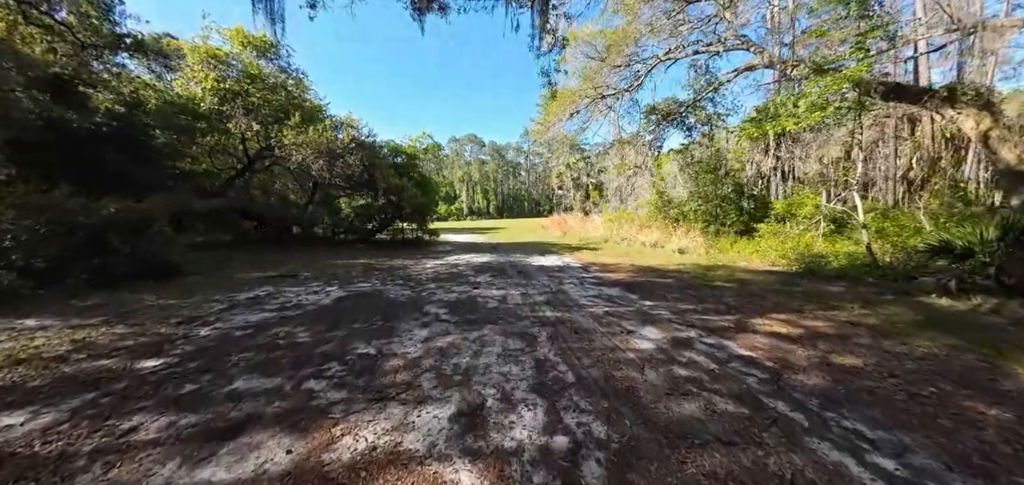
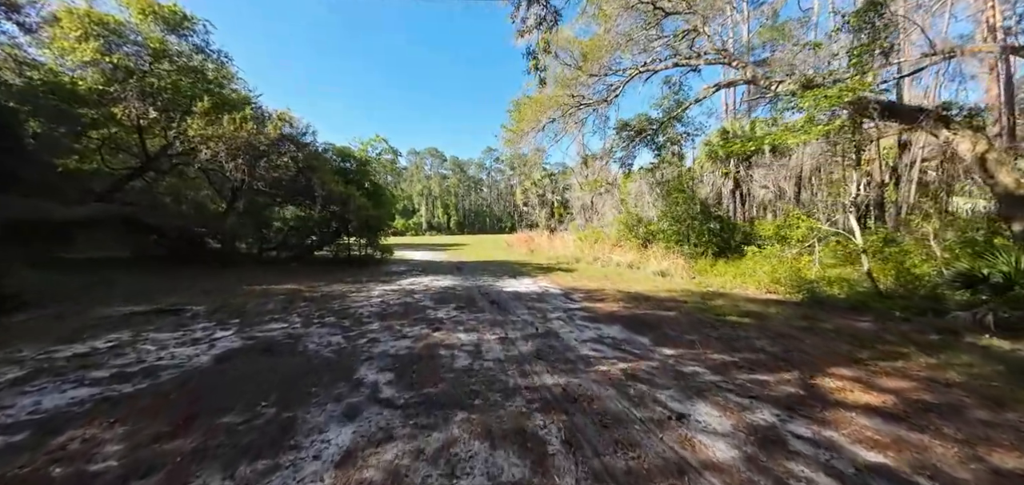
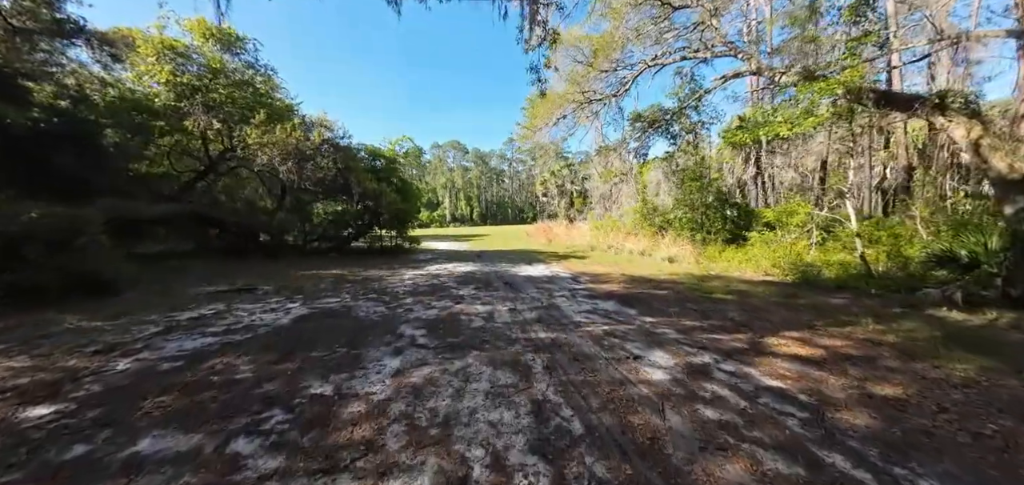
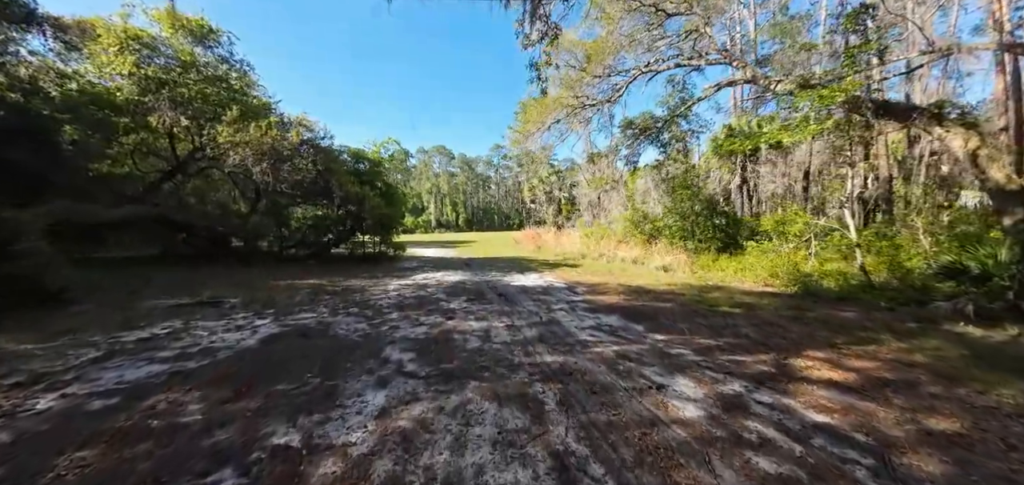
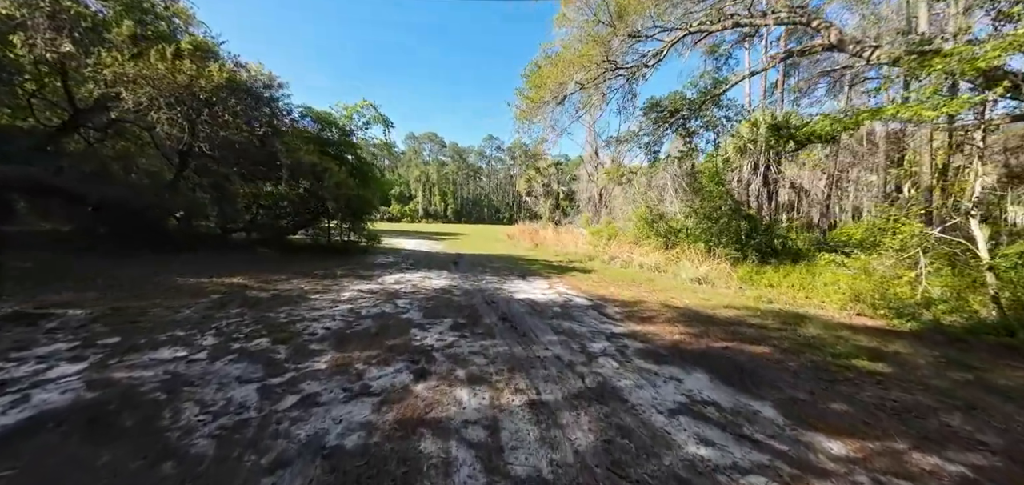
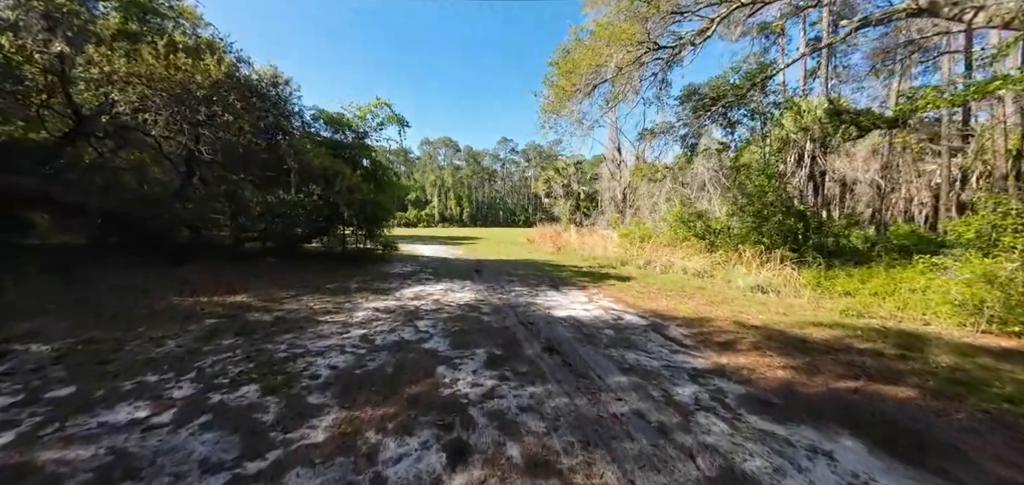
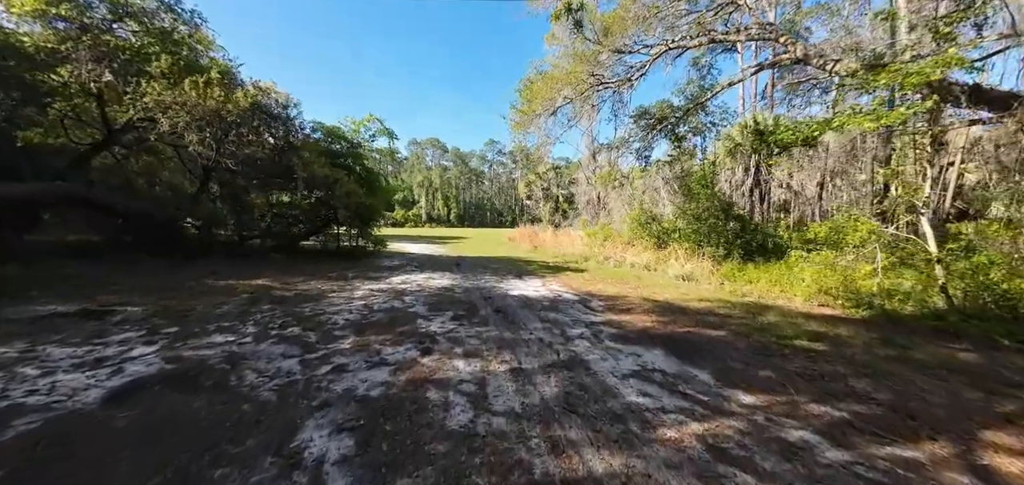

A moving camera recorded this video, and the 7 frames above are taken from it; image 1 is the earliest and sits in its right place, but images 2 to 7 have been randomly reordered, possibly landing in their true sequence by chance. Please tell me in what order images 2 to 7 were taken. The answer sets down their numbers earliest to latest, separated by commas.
3, 4, 2, 7, 5, 6
